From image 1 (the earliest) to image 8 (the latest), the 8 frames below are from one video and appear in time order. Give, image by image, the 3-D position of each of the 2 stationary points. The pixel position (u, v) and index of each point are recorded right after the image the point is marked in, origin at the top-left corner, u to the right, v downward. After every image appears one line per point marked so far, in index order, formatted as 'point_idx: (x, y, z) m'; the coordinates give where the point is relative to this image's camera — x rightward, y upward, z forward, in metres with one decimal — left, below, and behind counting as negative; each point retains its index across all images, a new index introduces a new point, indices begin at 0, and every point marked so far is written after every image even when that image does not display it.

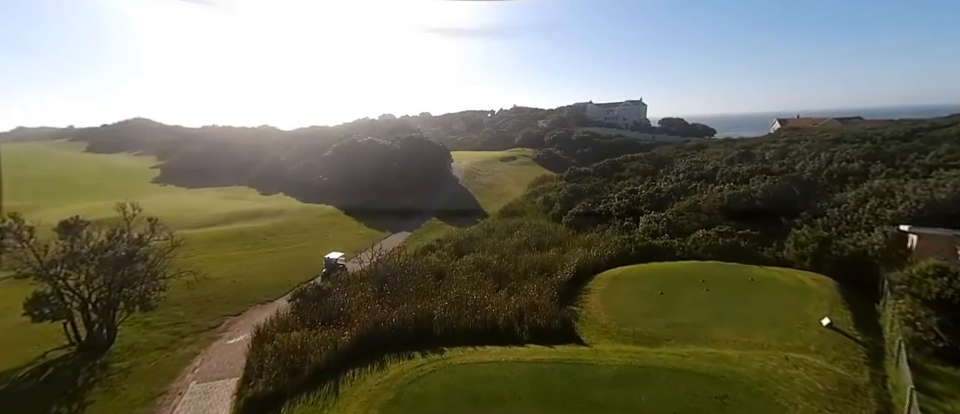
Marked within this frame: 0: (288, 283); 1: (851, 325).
0: (-9.8, -3.9, +18.8) m
1: (+12.5, -4.0, +12.3) m
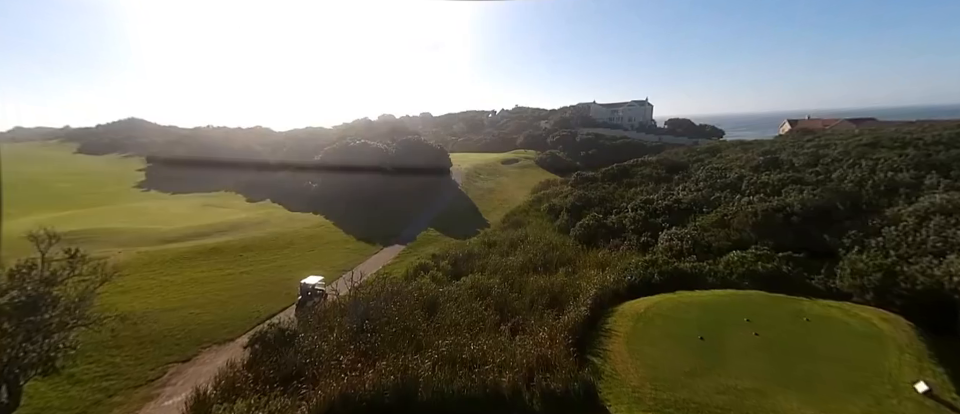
0: (-9.9, -4.7, +16.2) m
1: (+12.5, -4.8, +9.7) m
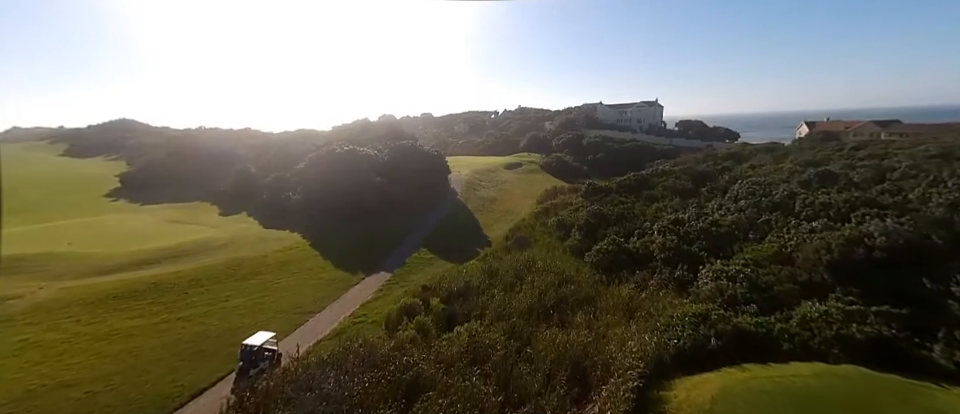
0: (-10.0, -6.1, +12.1) m
1: (+12.3, -6.2, +5.5) m
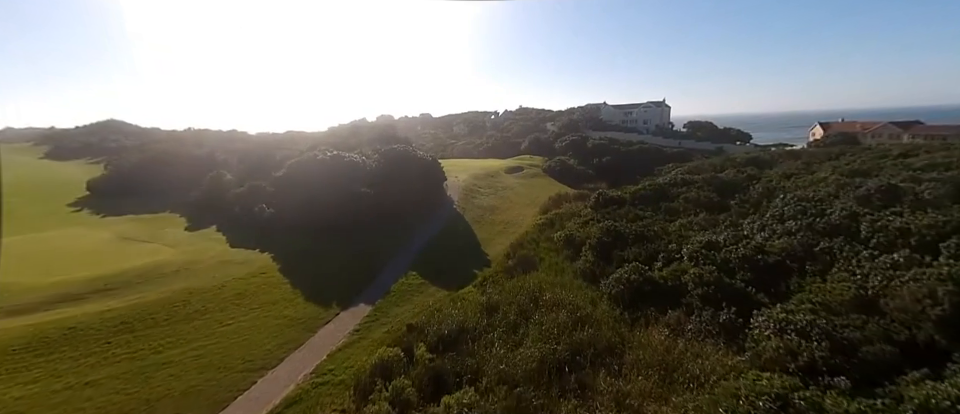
0: (-10.1, -7.2, +8.5) m
1: (+12.2, -7.3, +1.9) m
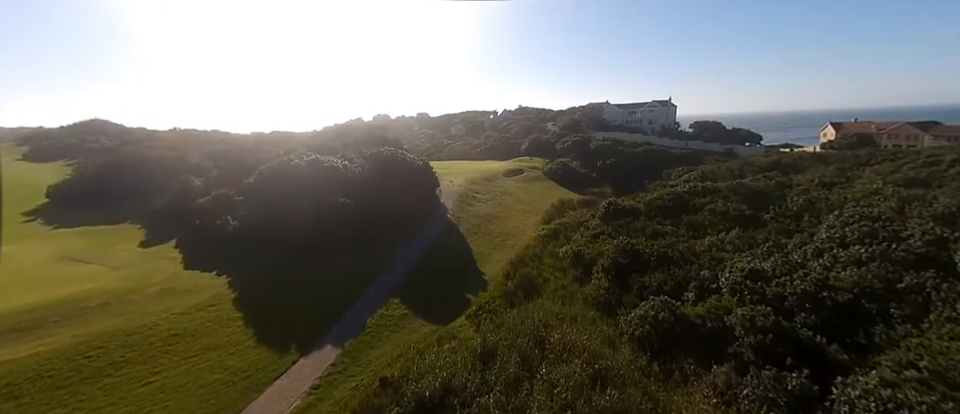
0: (-10.4, -8.1, +4.8) m
1: (+11.9, -8.3, -1.7) m
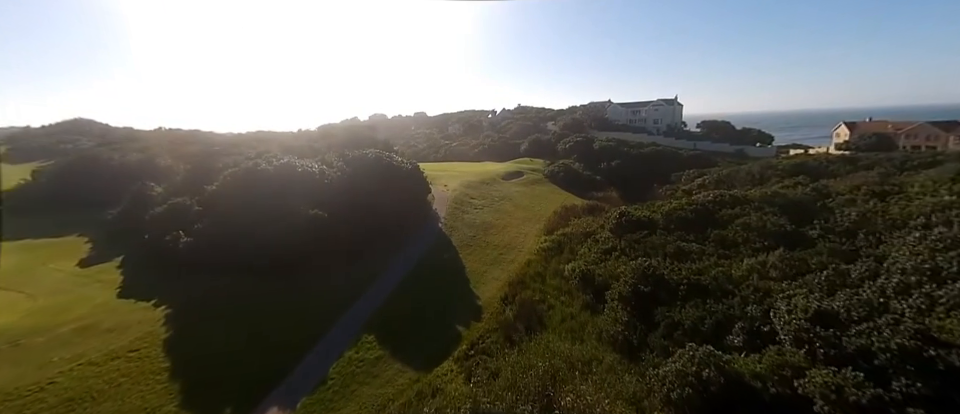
0: (-10.7, -8.9, +1.2) m
1: (+11.6, -9.1, -5.3) m
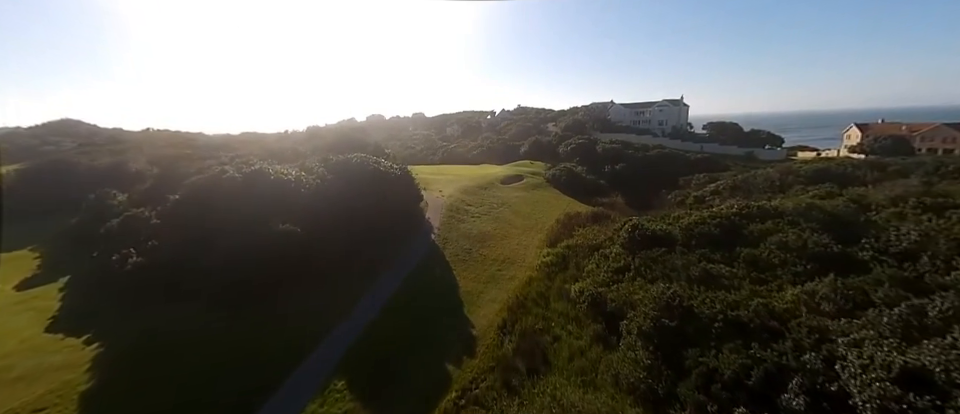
0: (-11.0, -9.6, -1.6) m
1: (+11.3, -9.8, -8.1) m
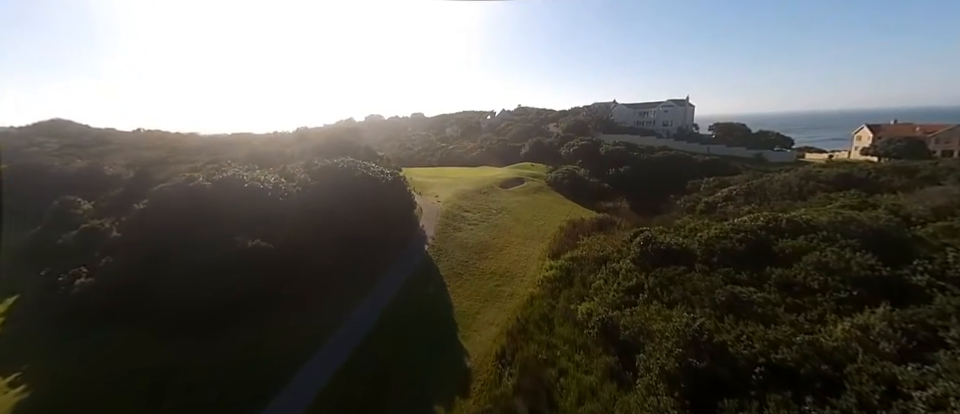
0: (-11.2, -10.2, -3.9) m
1: (+11.1, -10.5, -10.4) m
